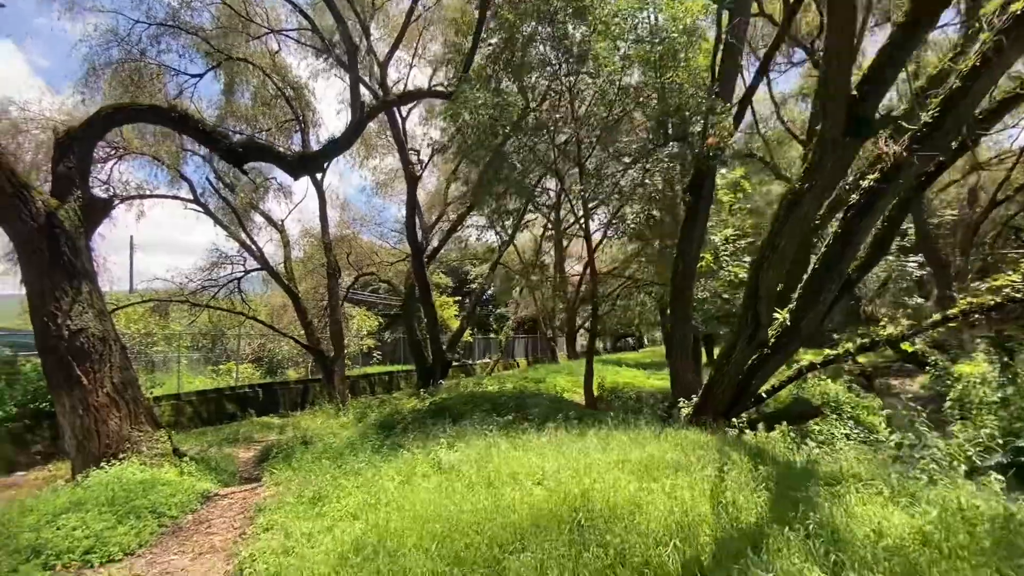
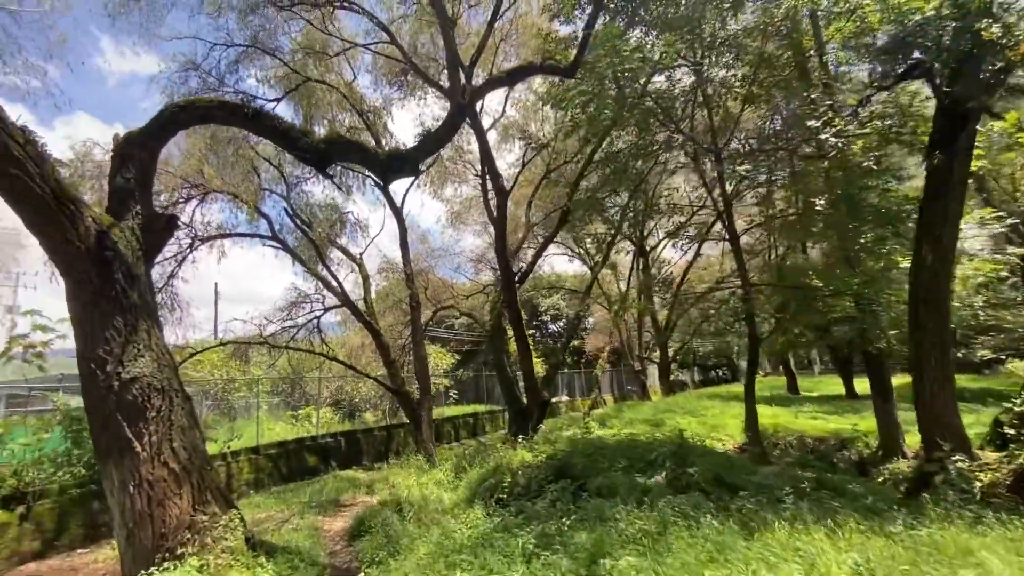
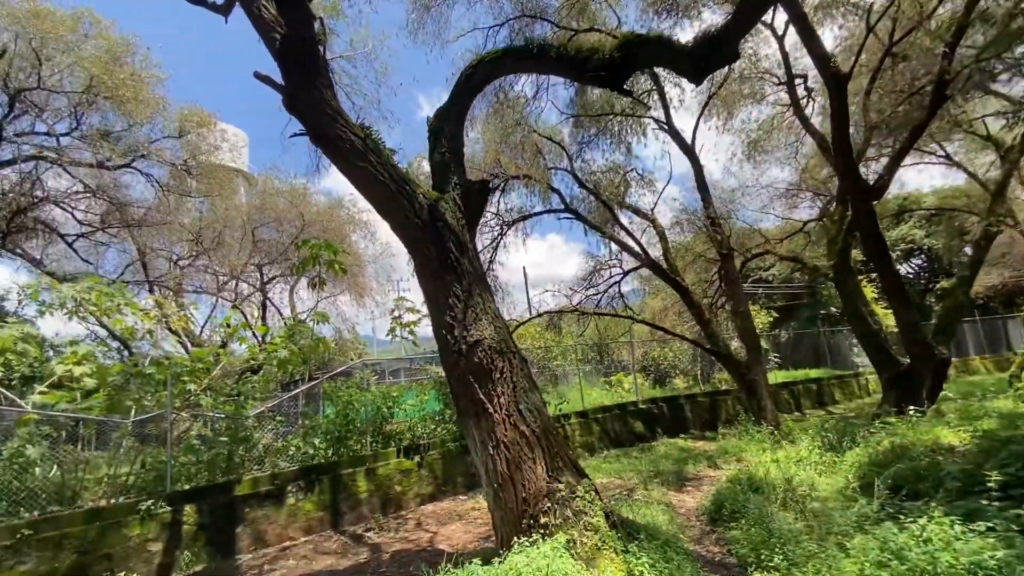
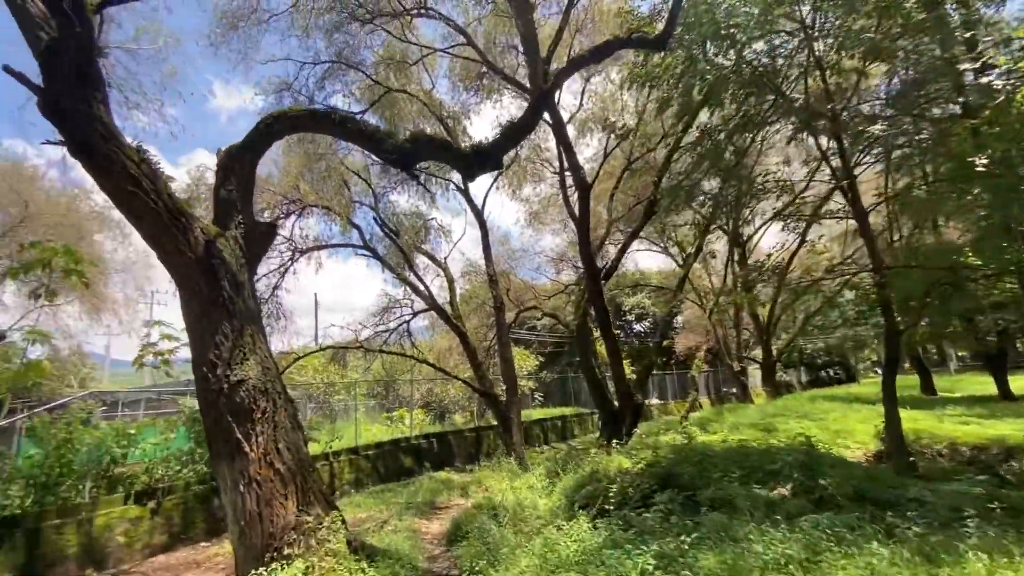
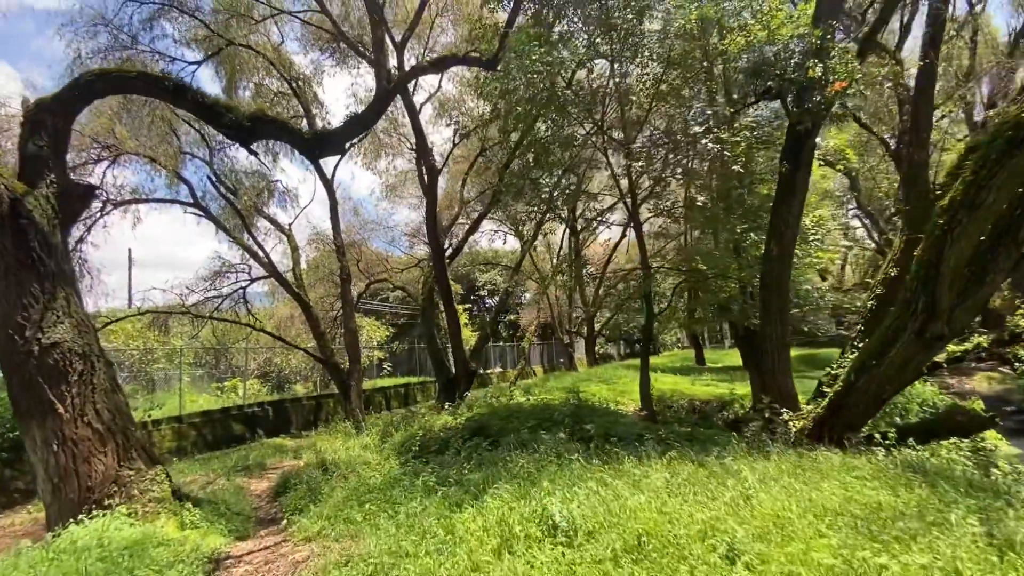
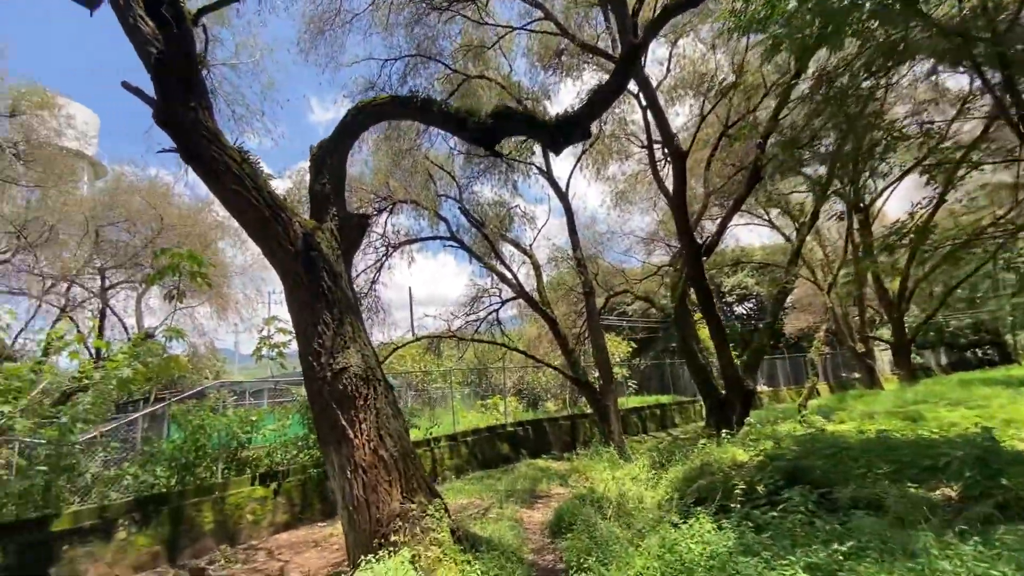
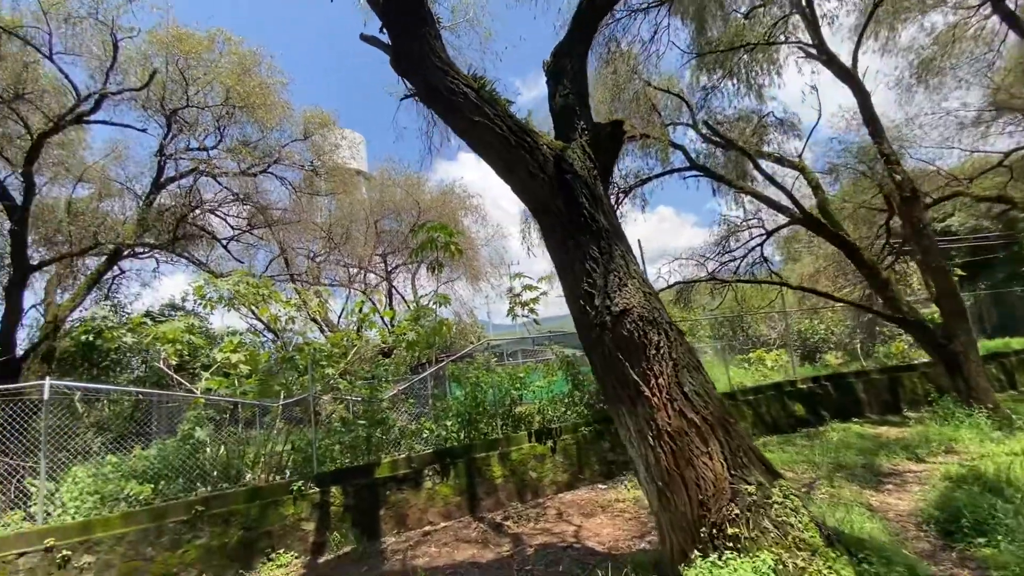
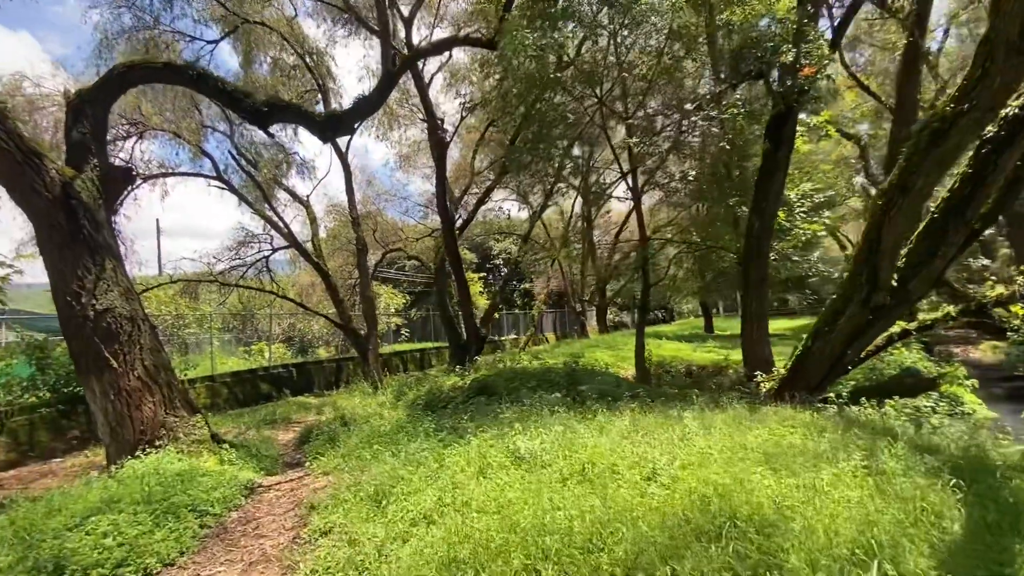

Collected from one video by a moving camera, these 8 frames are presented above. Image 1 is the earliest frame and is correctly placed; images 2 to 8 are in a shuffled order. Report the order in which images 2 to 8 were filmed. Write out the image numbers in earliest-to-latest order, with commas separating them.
8, 5, 2, 4, 6, 3, 7
